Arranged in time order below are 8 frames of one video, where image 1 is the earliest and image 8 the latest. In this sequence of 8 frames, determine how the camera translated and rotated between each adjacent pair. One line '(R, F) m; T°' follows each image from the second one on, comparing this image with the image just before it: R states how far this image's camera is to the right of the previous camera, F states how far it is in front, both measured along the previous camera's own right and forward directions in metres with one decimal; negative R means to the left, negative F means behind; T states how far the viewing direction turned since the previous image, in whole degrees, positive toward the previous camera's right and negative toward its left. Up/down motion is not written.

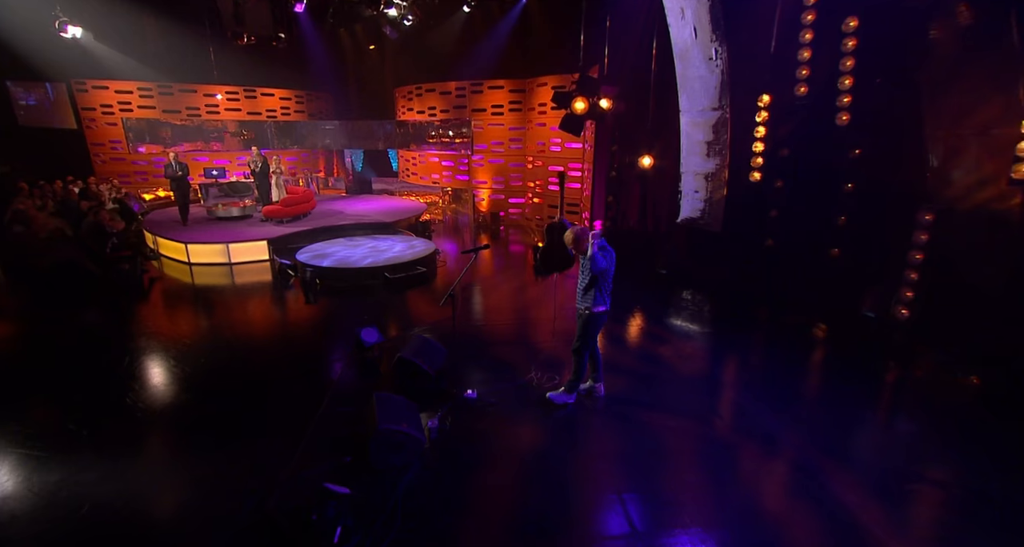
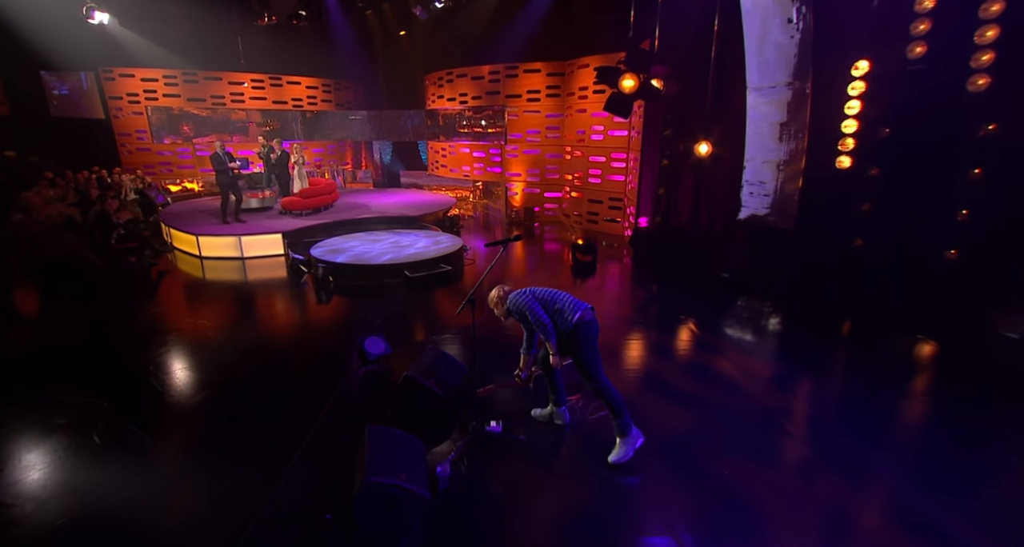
(0.0, +0.8) m; -4°
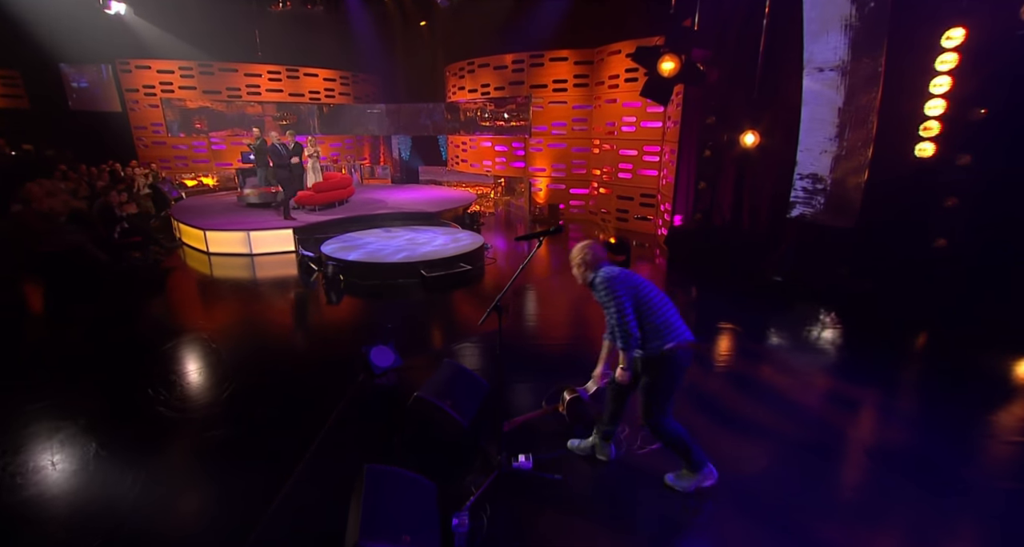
(-0.1, +0.5) m; -2°
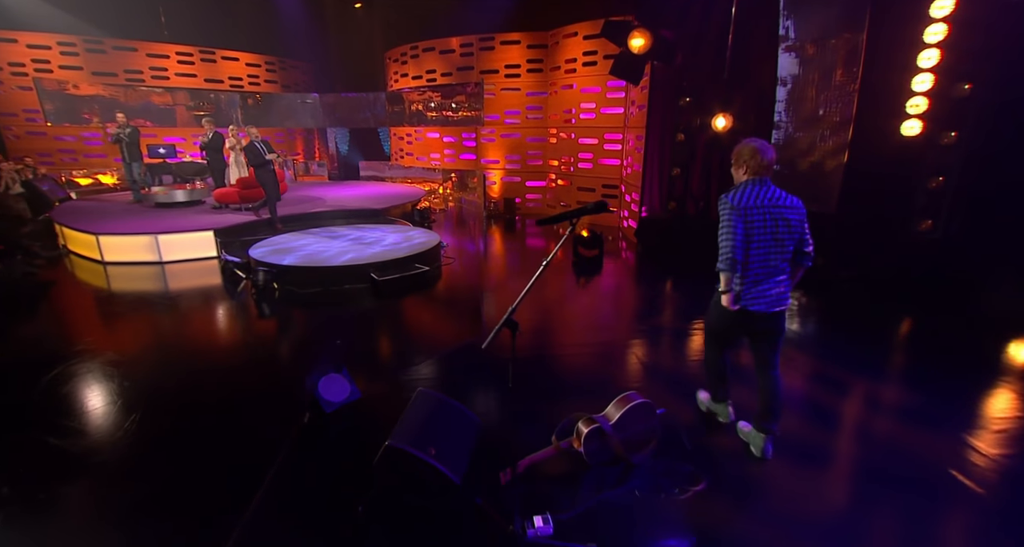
(-0.2, +0.6) m; +7°
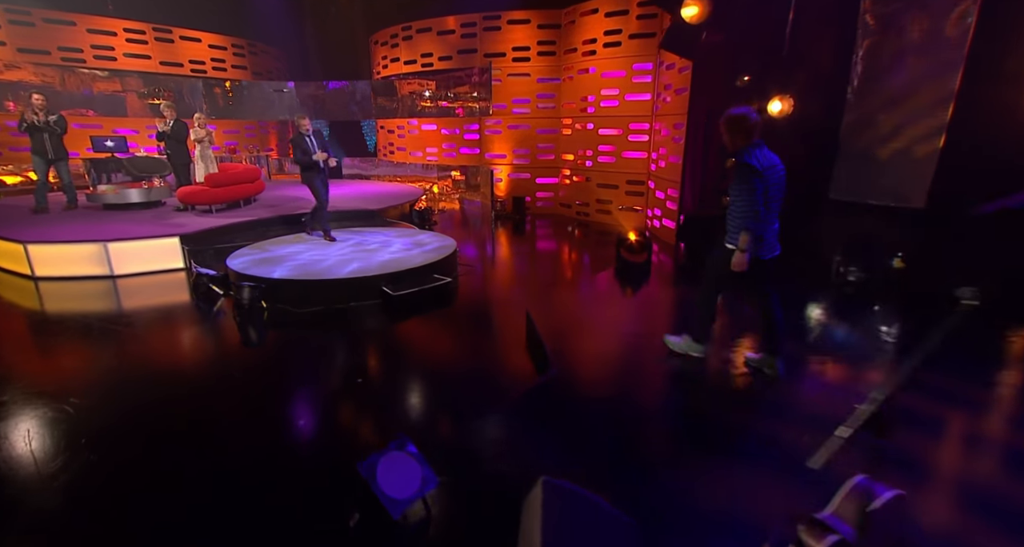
(-0.7, +0.9) m; +4°
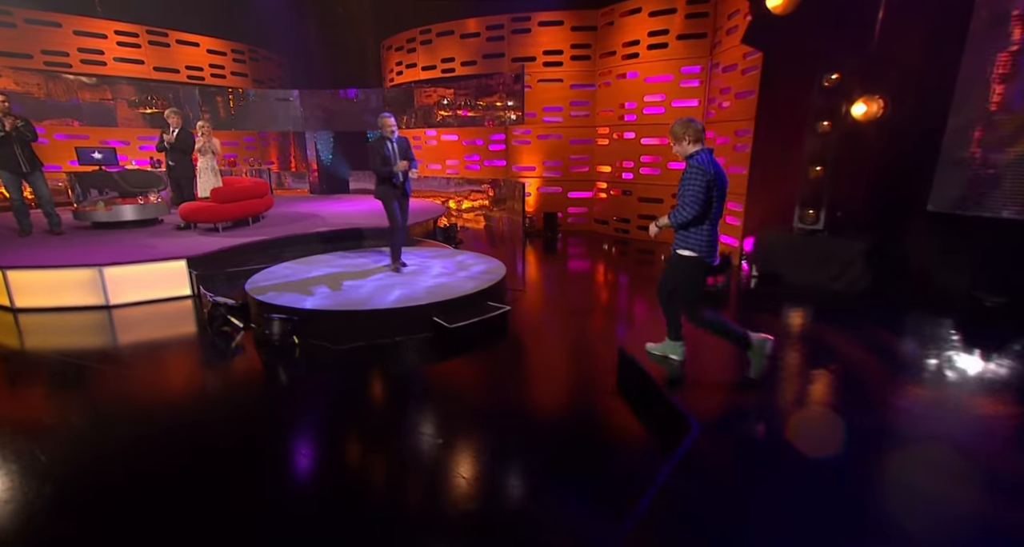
(-0.7, +0.6) m; +1°
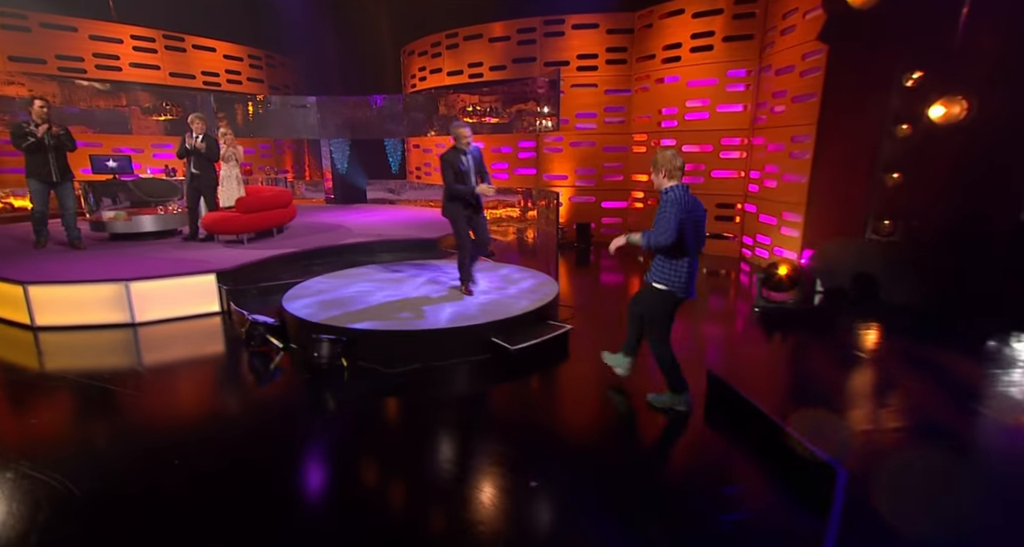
(-0.4, +0.3) m; 0°
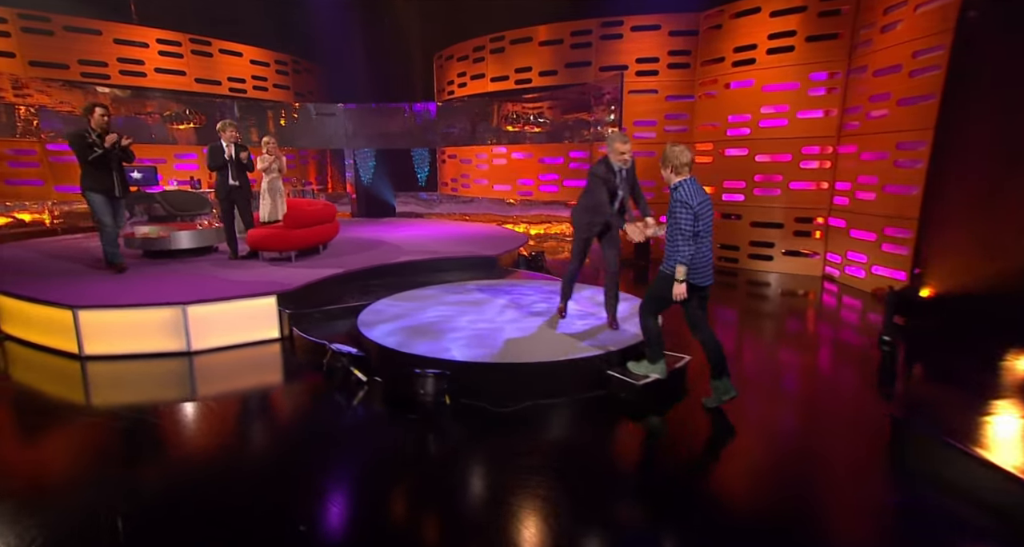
(-0.7, +0.5) m; 0°
